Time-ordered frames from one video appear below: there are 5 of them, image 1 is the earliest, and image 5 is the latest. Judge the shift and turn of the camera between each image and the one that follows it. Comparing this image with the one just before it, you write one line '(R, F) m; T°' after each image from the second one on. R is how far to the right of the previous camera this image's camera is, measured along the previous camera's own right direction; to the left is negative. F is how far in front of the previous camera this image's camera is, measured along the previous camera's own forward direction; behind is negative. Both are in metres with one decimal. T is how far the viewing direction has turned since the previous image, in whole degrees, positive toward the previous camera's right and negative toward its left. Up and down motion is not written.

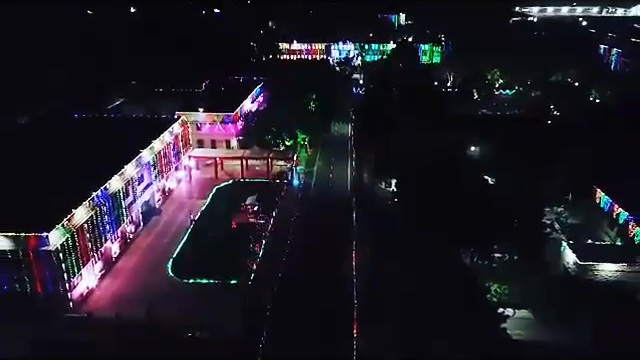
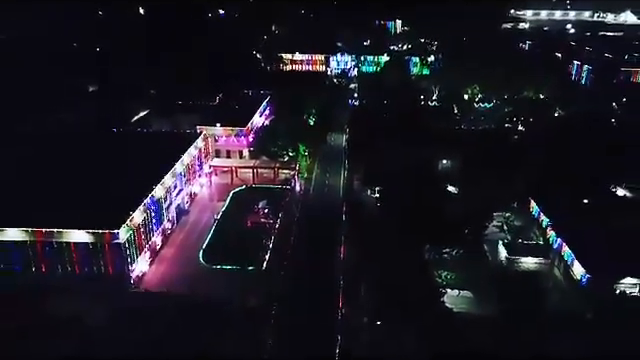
(0.0, -2.7) m; 0°
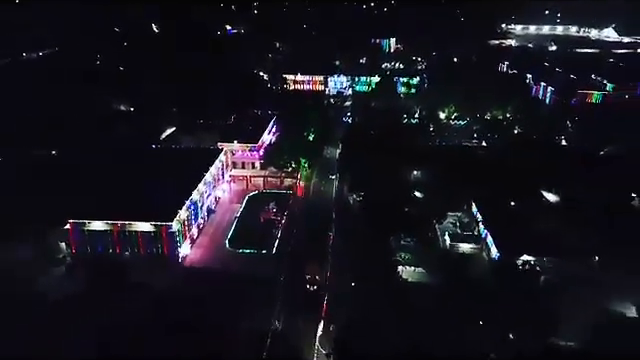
(+0.2, -4.1) m; 0°
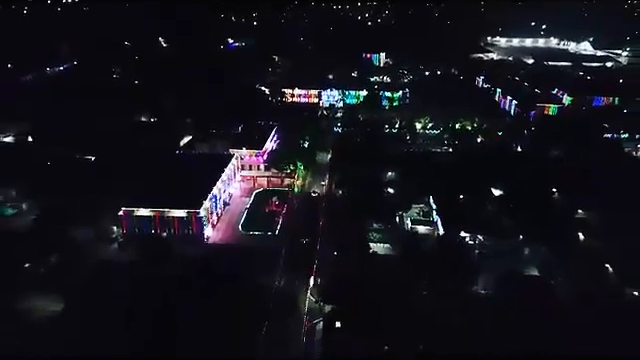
(+0.2, -4.6) m; 0°
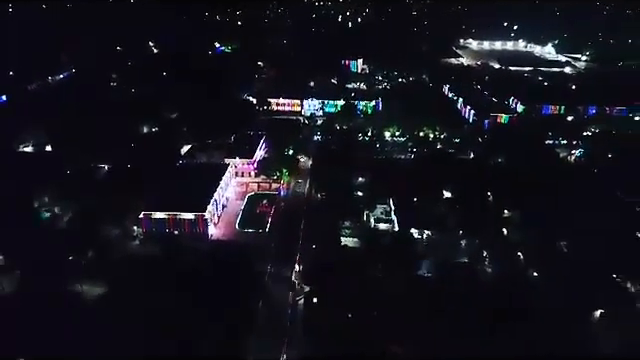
(+0.1, -4.8) m; +2°
